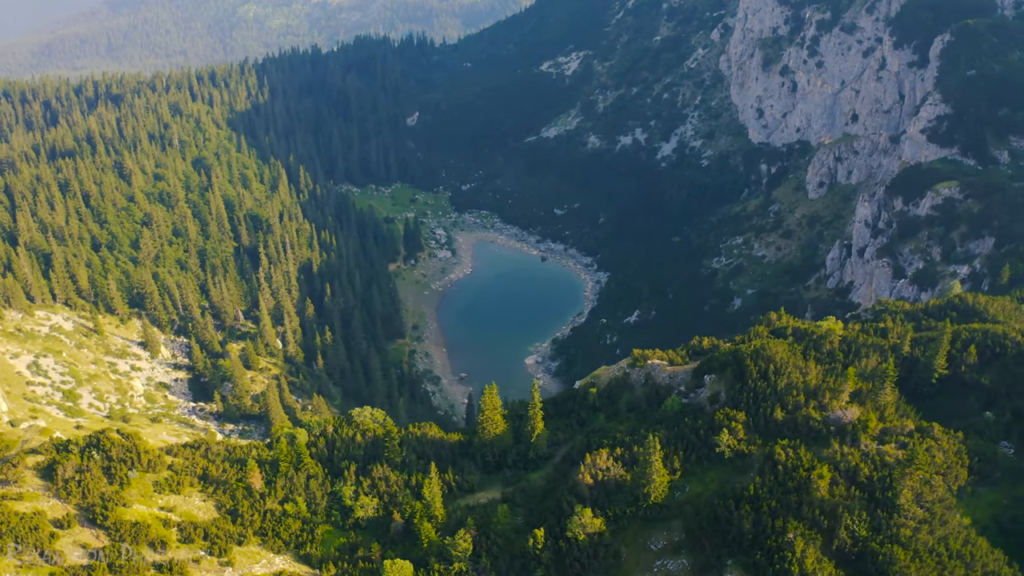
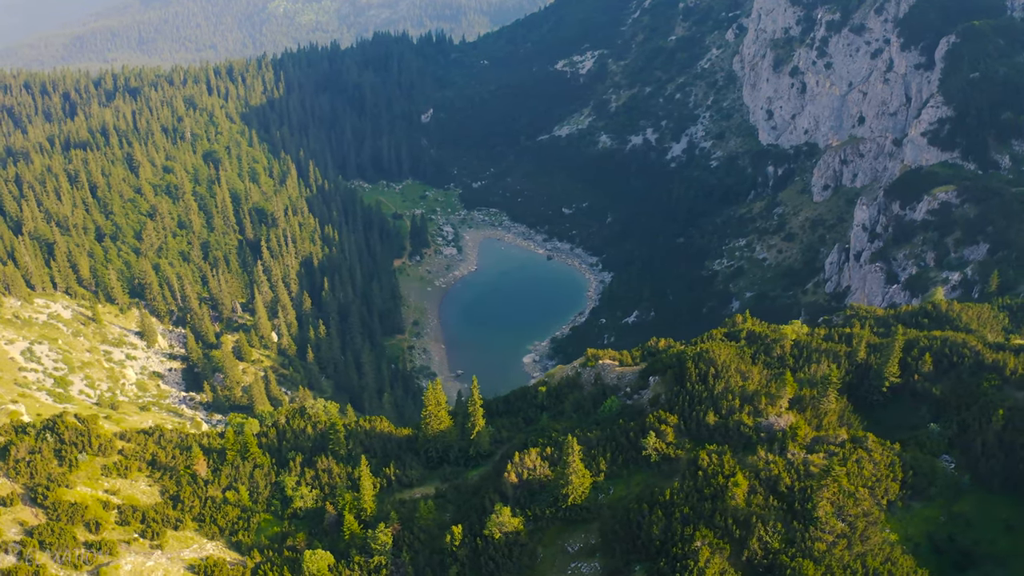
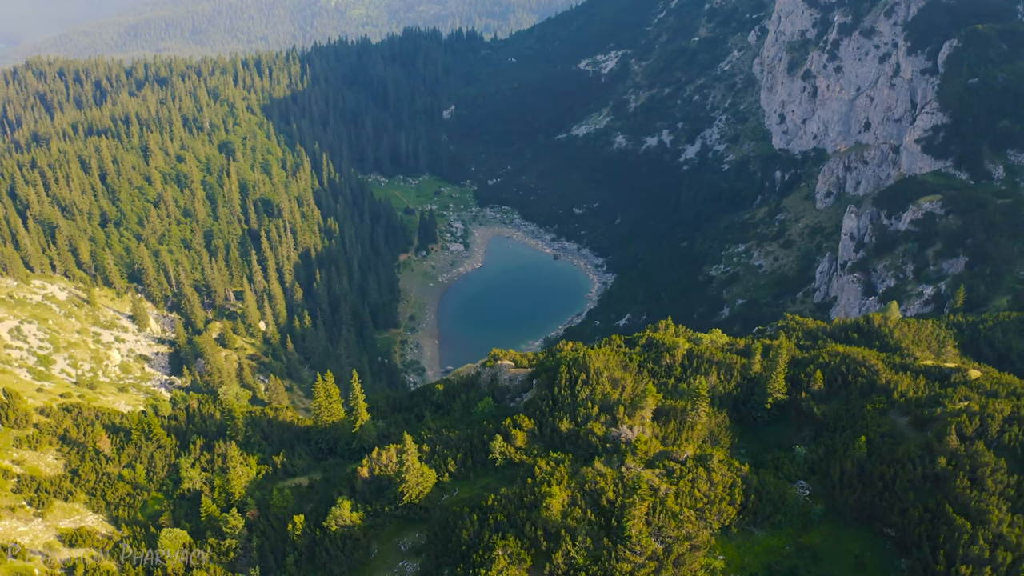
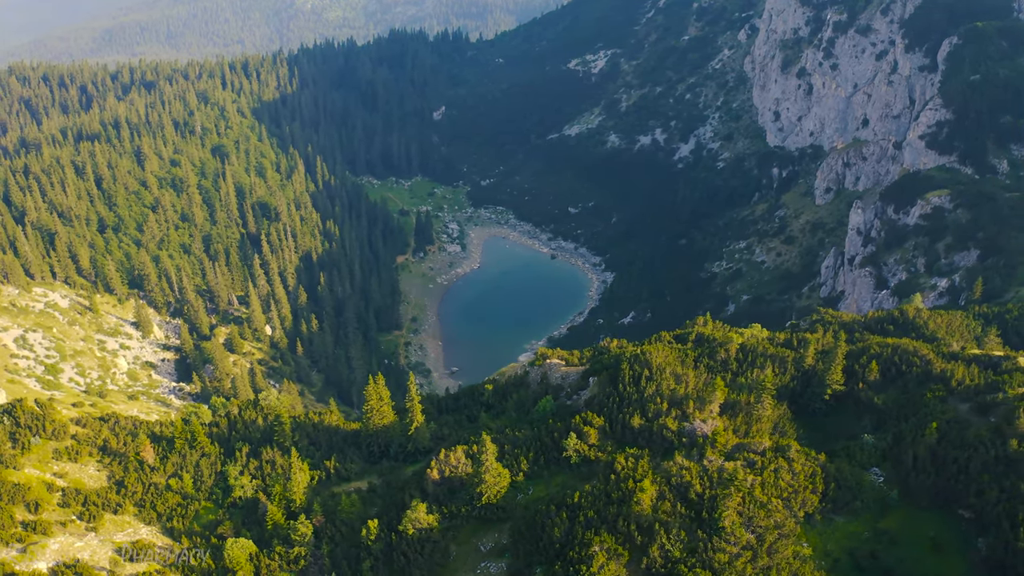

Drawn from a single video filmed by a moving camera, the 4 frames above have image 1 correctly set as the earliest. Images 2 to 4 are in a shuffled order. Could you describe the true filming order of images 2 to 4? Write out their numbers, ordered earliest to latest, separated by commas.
2, 4, 3
